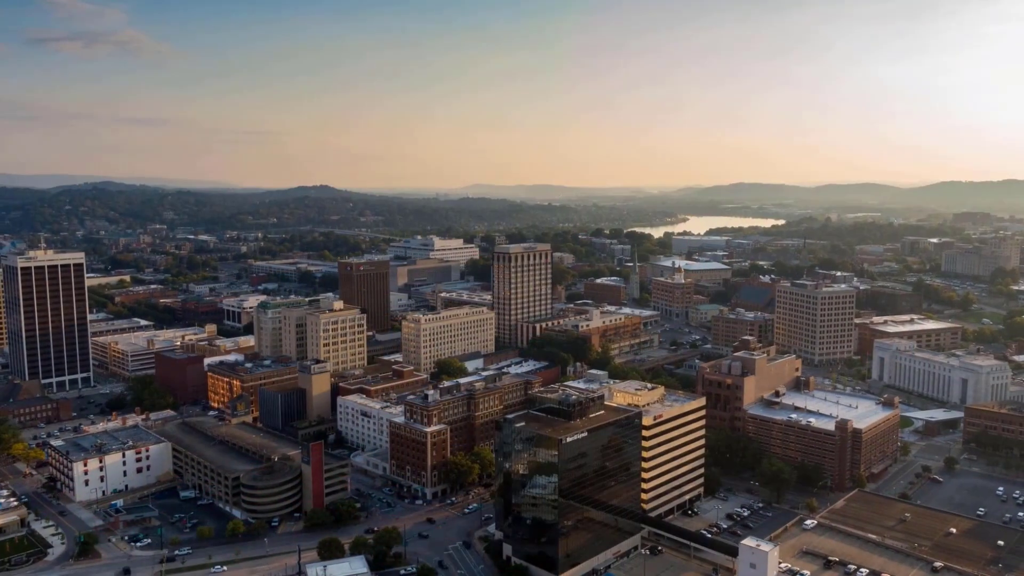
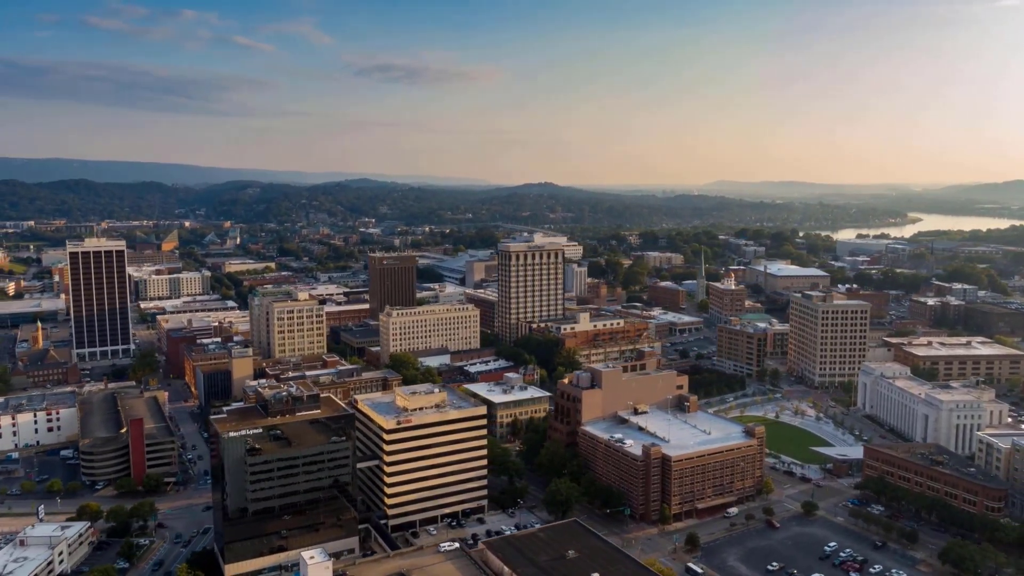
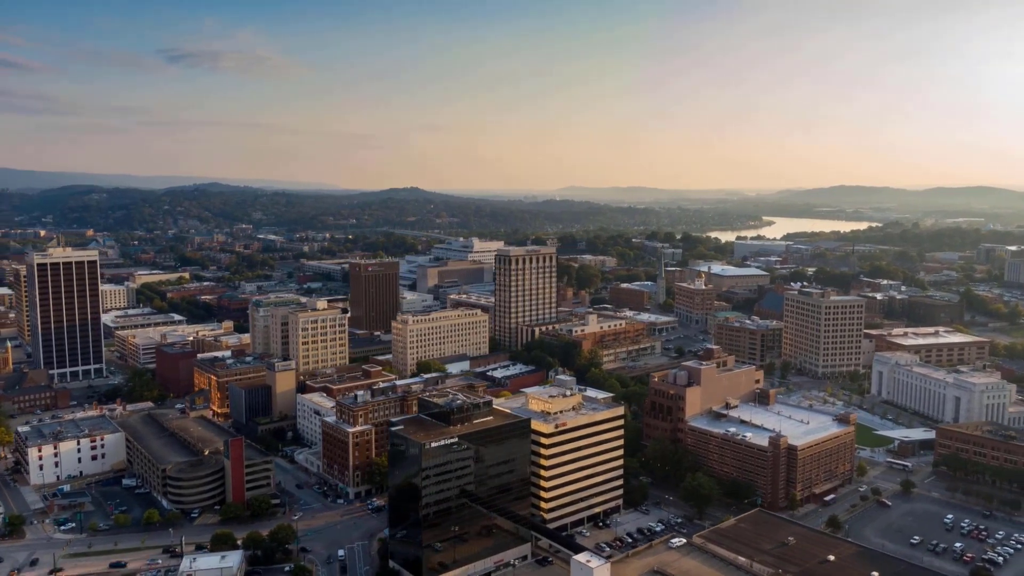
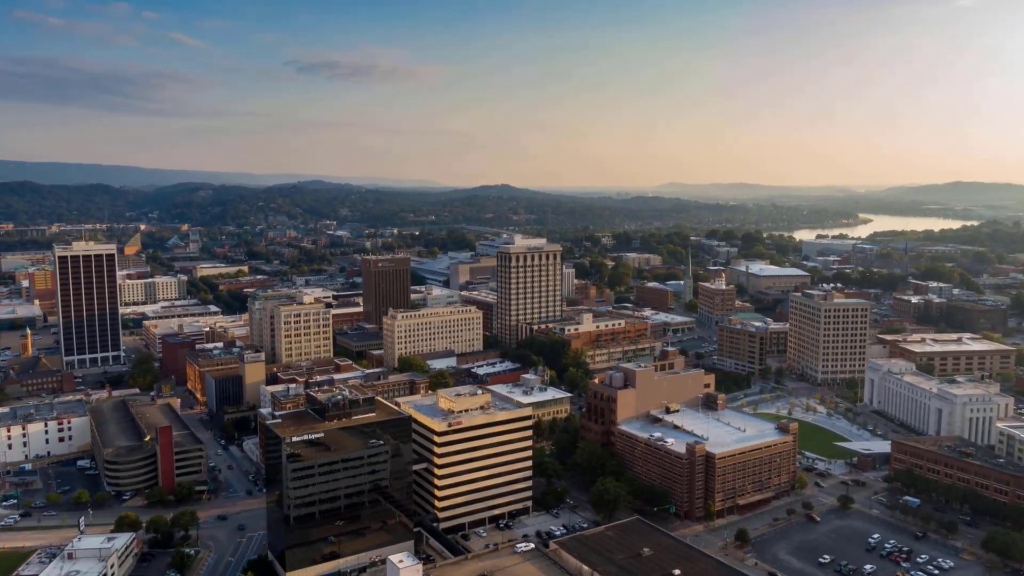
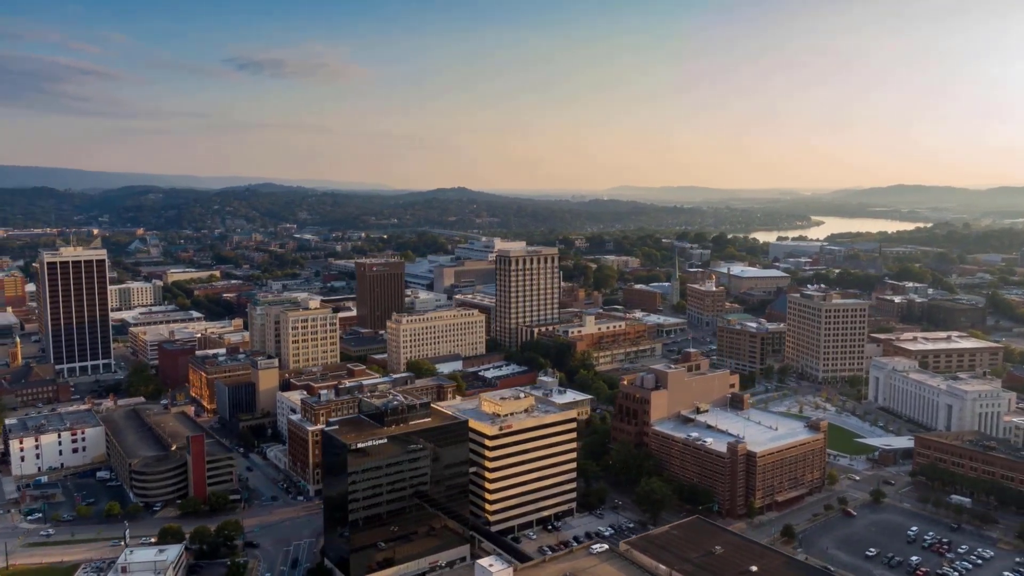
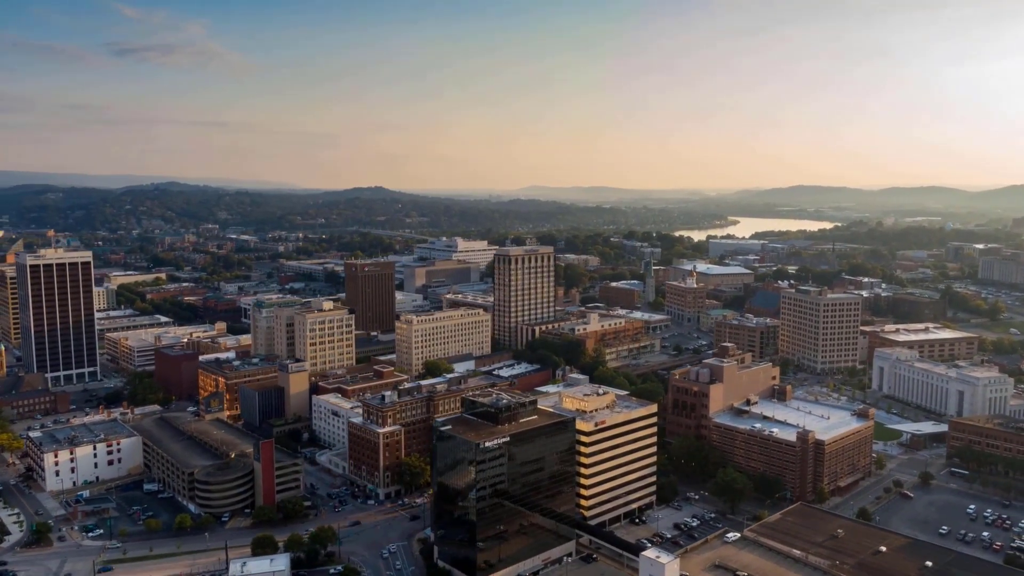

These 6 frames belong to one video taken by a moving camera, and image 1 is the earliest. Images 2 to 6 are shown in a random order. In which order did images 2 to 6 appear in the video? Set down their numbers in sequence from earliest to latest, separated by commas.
6, 3, 5, 4, 2
